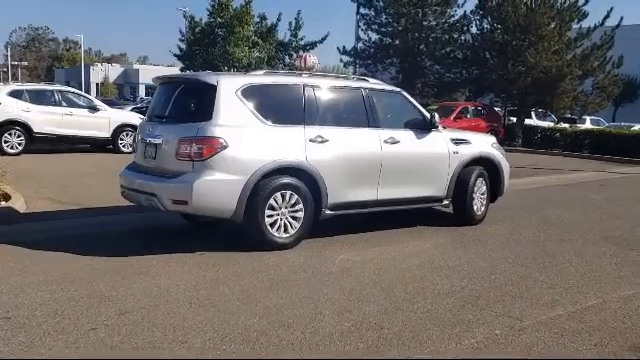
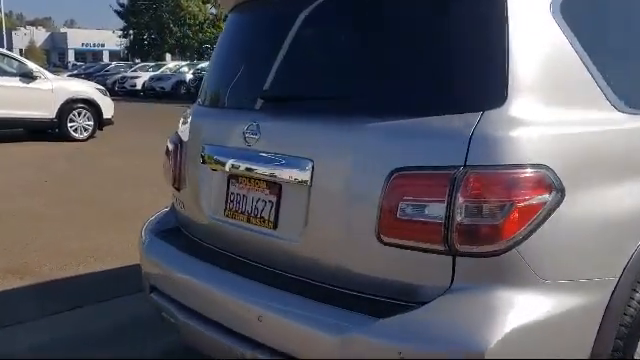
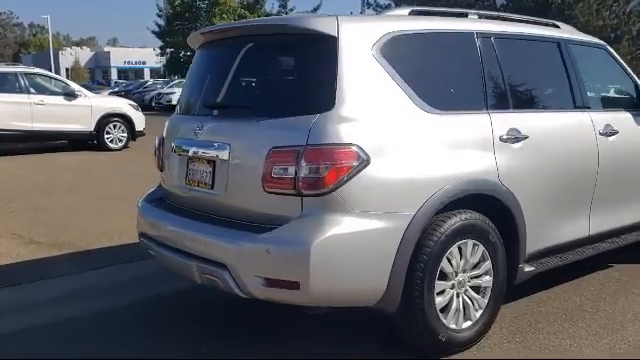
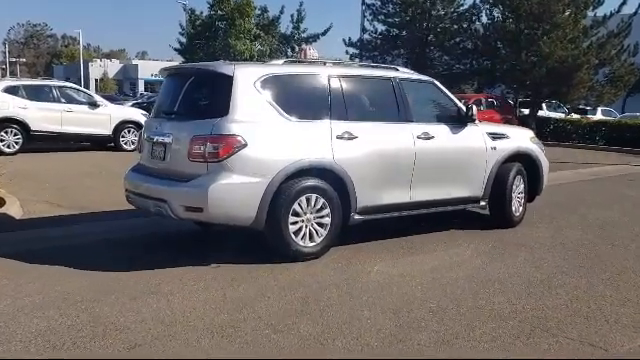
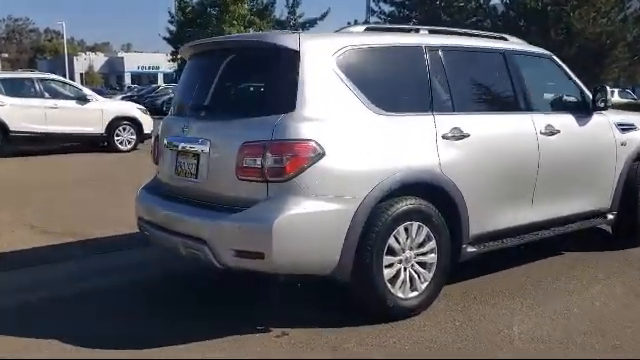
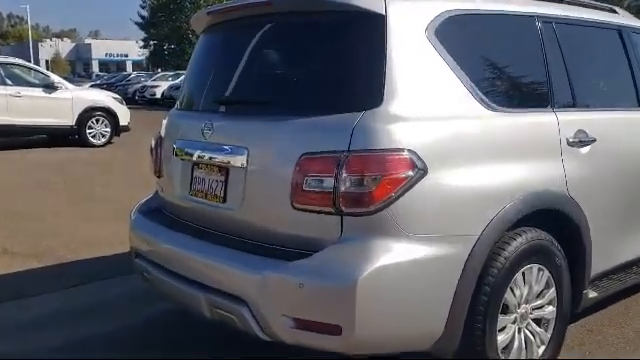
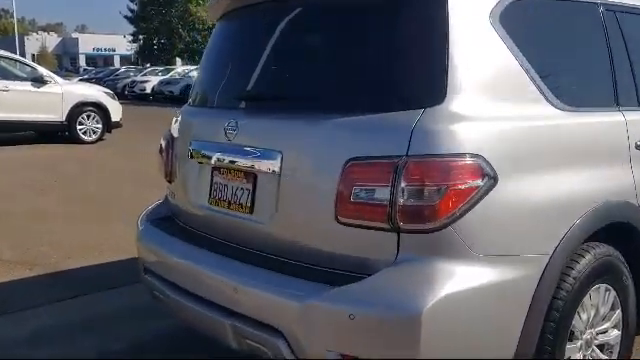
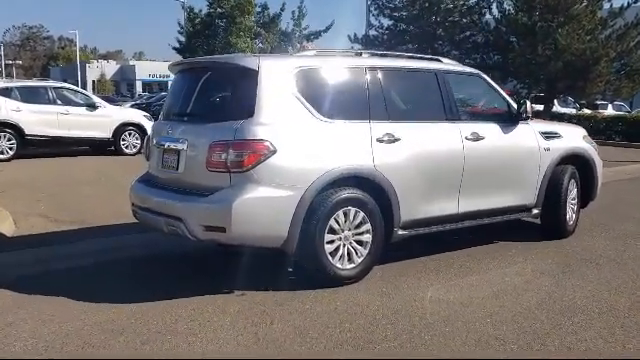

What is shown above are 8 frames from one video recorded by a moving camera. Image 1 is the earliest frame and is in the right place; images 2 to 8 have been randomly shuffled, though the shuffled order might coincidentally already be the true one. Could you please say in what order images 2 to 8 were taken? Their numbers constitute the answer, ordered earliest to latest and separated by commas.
4, 8, 5, 3, 6, 7, 2
